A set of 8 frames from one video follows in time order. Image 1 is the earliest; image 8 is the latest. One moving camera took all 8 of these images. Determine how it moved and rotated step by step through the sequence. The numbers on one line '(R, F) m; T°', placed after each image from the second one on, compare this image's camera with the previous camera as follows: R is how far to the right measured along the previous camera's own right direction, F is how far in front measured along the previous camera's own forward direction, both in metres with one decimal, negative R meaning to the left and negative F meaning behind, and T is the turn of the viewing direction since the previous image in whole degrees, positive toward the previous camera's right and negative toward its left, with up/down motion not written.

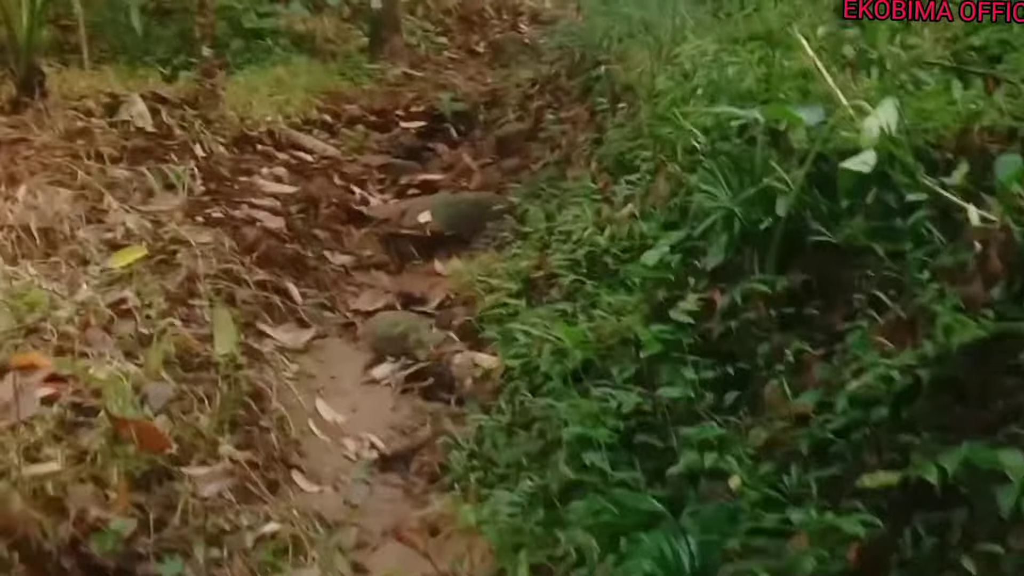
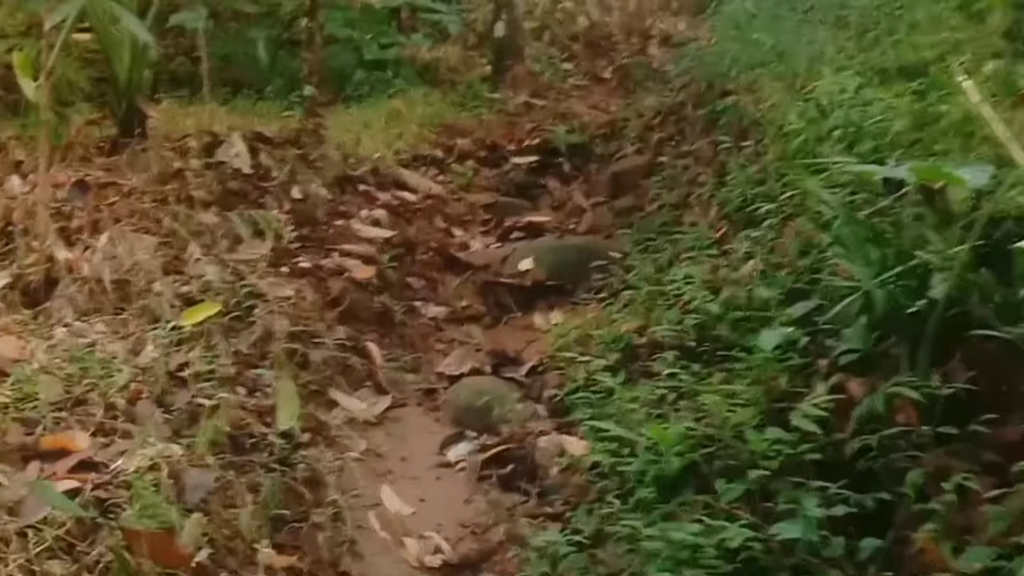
(+0.1, +0.4) m; -6°
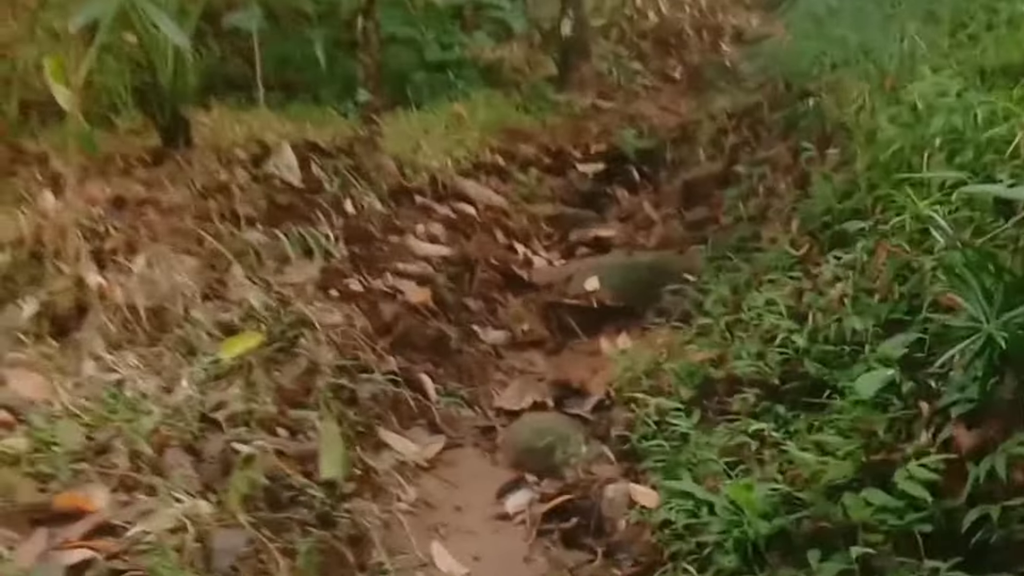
(0.0, +0.3) m; -3°
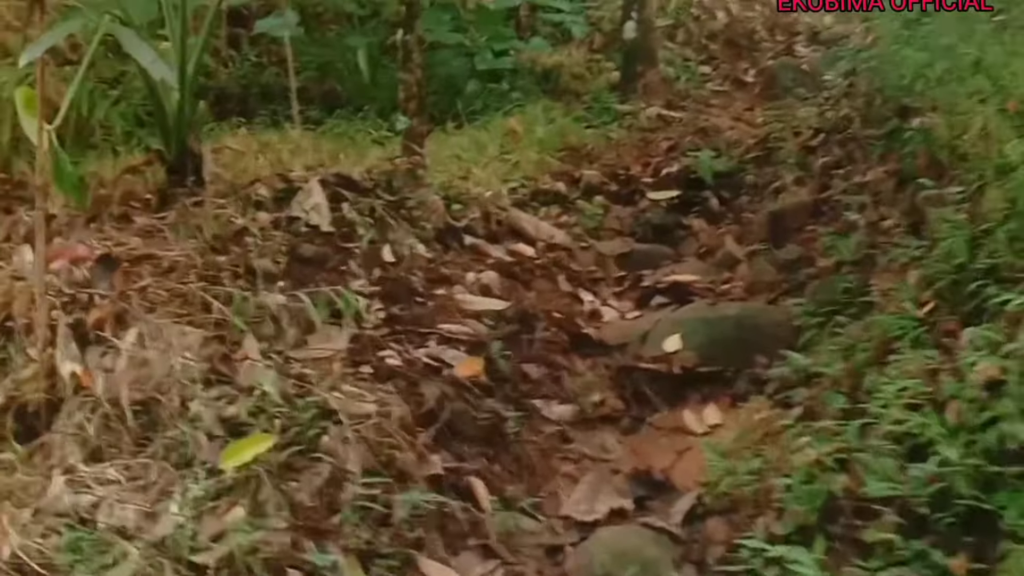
(0.0, +0.6) m; -2°
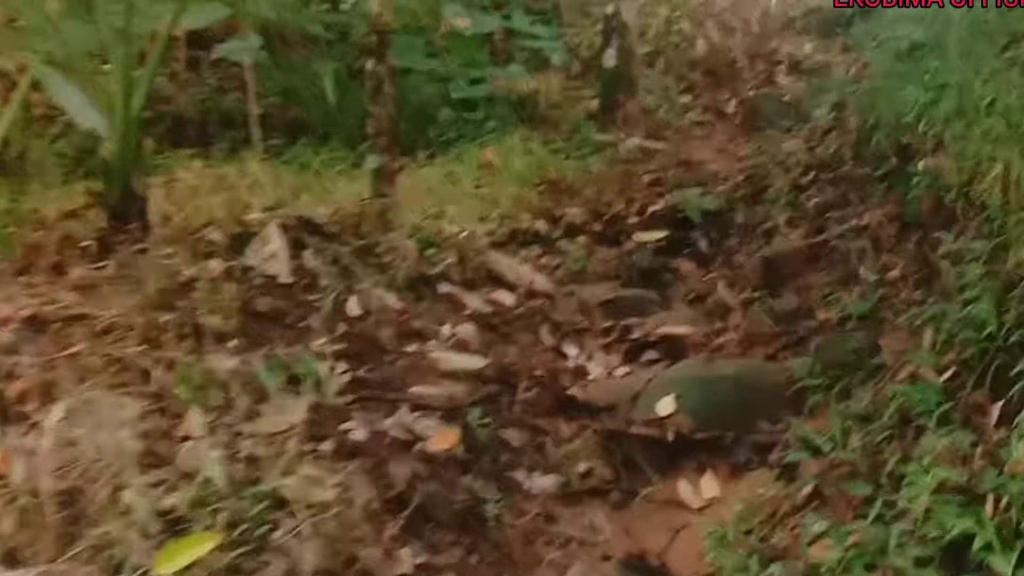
(0.0, +0.3) m; +1°
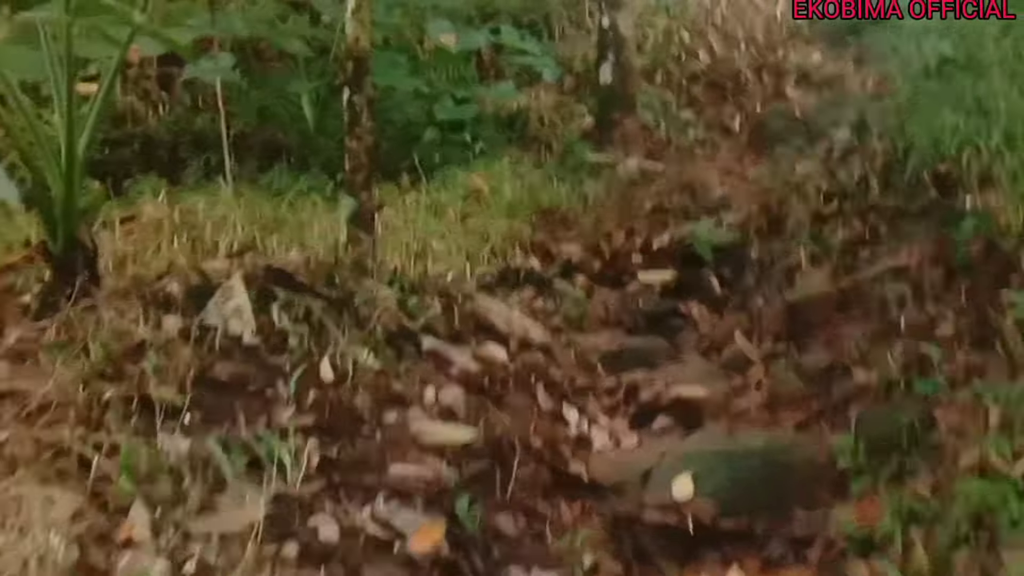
(0.0, +0.3) m; 0°
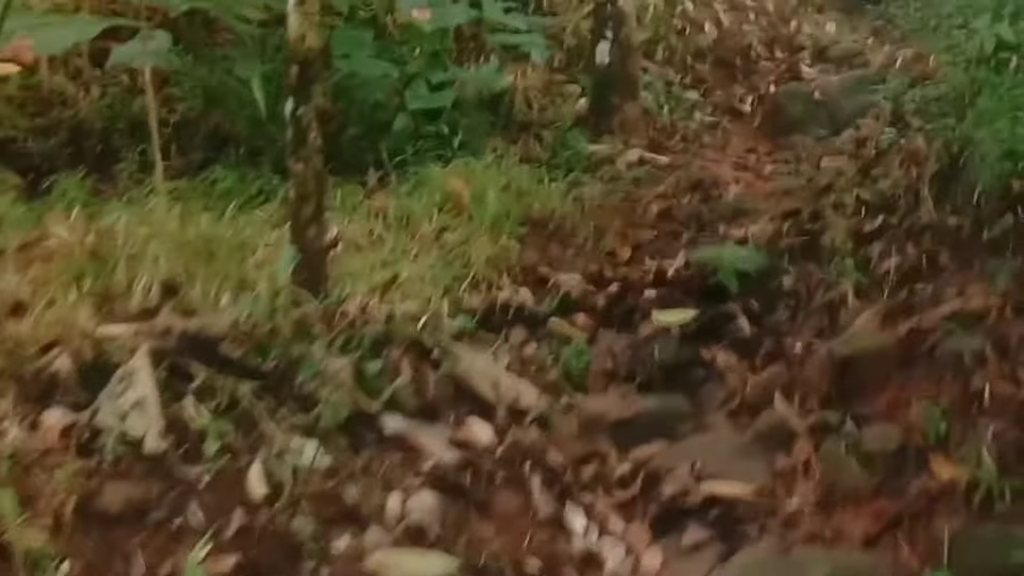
(0.0, +0.6) m; +1°
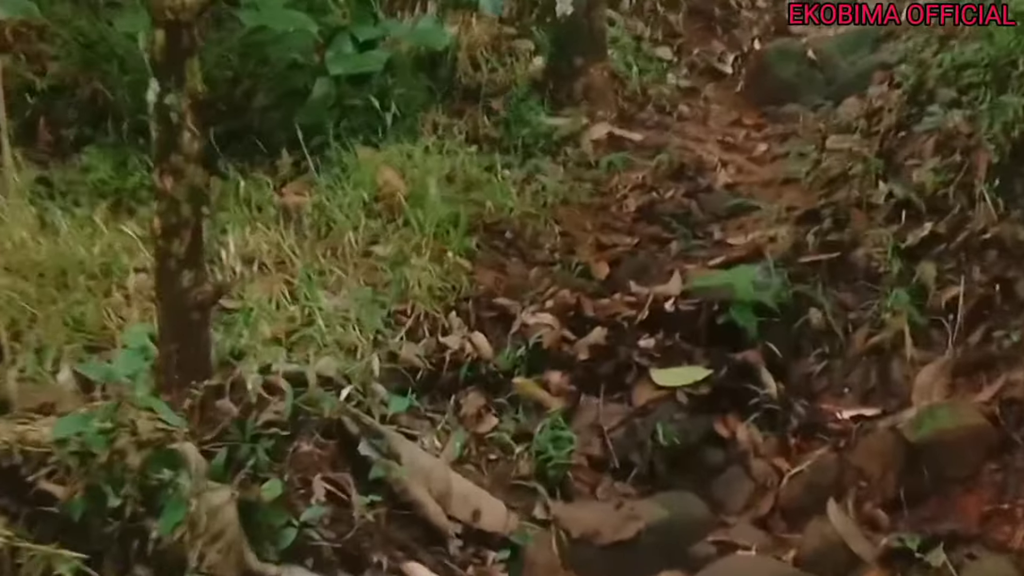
(0.0, +0.8) m; +3°
